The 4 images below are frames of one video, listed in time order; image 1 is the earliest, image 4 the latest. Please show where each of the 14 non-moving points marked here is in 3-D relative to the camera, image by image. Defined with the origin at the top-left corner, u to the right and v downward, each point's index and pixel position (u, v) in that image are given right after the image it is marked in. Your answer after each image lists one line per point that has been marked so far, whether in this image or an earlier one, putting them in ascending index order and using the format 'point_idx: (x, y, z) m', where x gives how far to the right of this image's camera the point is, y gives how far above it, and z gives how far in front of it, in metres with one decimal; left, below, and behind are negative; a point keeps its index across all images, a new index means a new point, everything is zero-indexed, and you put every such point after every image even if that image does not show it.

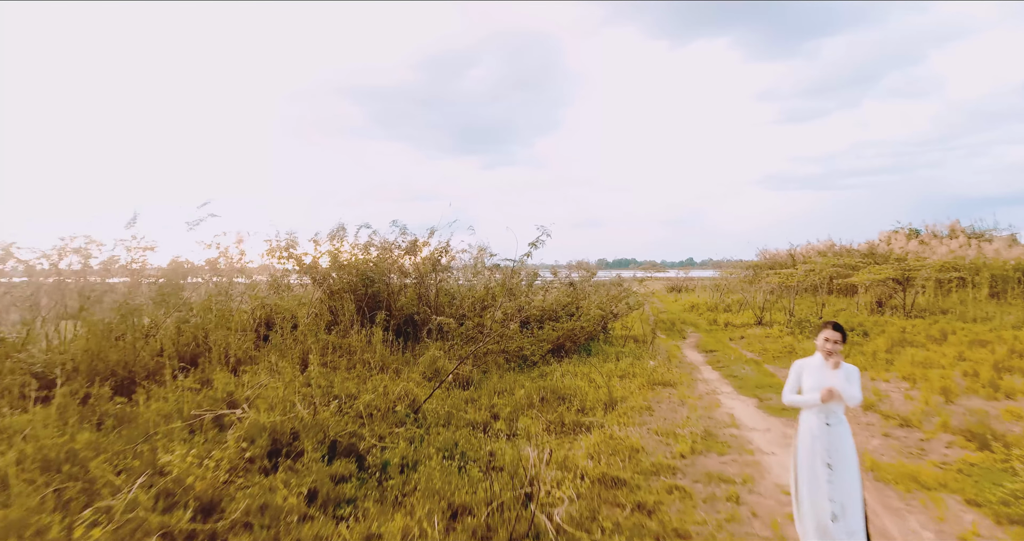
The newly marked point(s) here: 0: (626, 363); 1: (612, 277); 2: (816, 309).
0: (+1.3, -1.1, +5.0) m
1: (+2.5, -1.1, +9.9) m
2: (+6.5, -0.9, +9.1) m
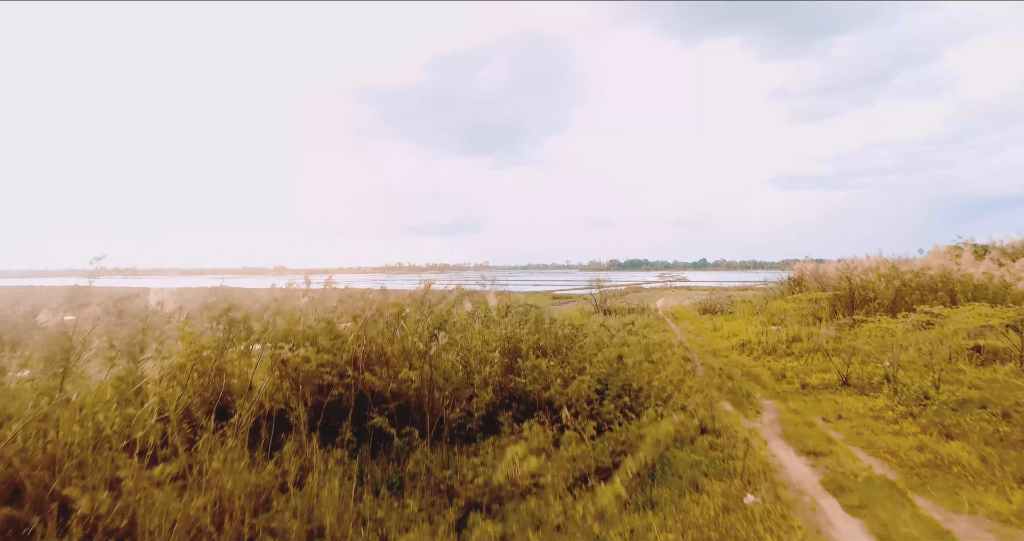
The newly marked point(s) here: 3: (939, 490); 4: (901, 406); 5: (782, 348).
0: (+1.6, -1.8, +3.3) m
1: (+2.8, -1.8, +8.2) m
2: (+6.8, -1.6, +7.3) m
3: (+3.6, -1.9, +3.6) m
4: (+4.9, -1.7, +5.4) m
5: (+5.8, -1.7, +9.1) m
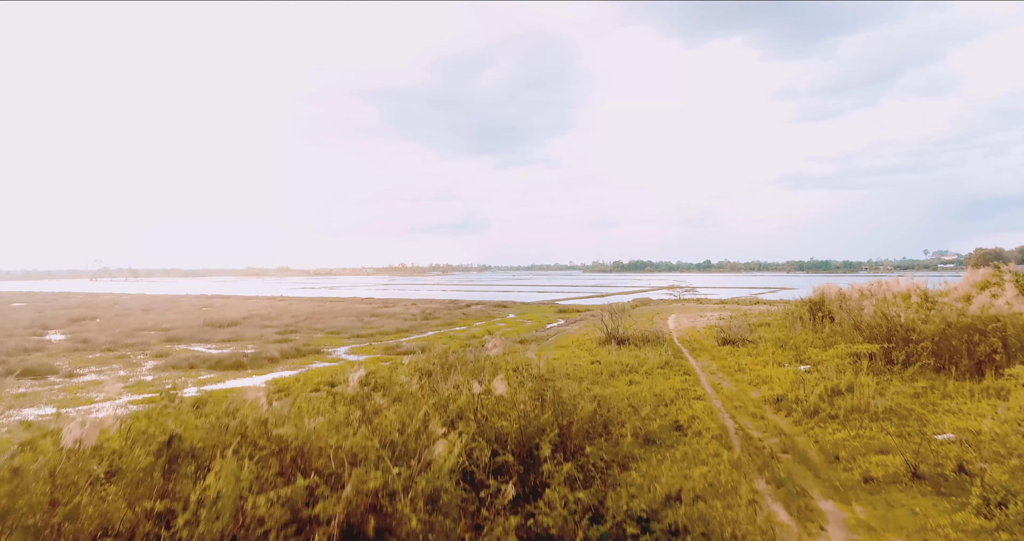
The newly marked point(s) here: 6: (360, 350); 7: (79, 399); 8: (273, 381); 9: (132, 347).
0: (+1.7, -2.8, +2.3) m
1: (+3.0, -2.8, +7.3) m
2: (+7.0, -2.6, +6.3) m
3: (+3.8, -2.8, +2.6) m
4: (+5.1, -2.7, +4.4) m
5: (+6.0, -2.7, +8.2) m
6: (-6.7, -3.5, +18.6) m
7: (-12.4, -3.7, +12.2) m
8: (-7.6, -3.5, +13.5) m
9: (-17.6, -3.6, +19.7) m
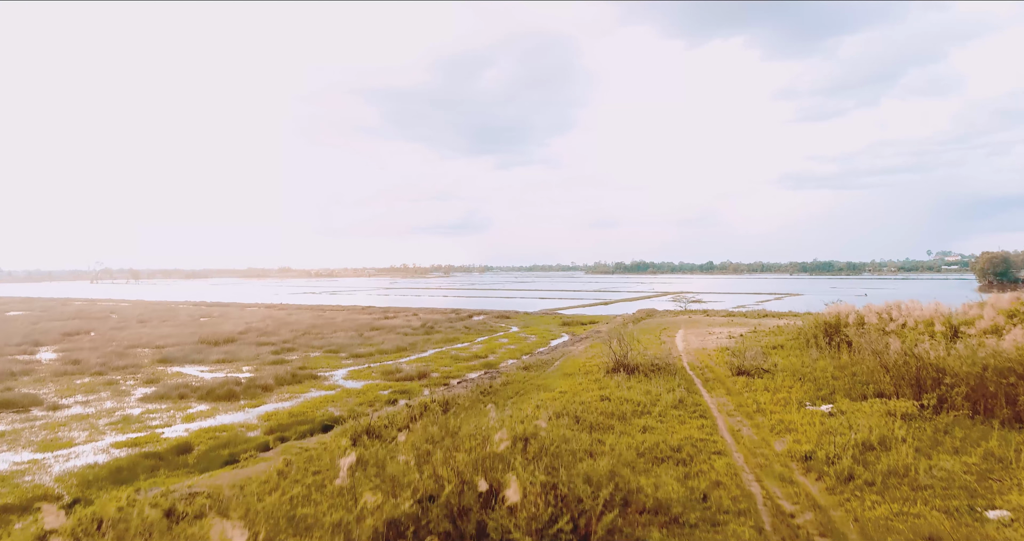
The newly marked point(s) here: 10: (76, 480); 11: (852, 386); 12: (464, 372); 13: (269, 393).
0: (+1.8, -3.7, +1.7) m
1: (+3.1, -3.7, +6.6) m
2: (+7.1, -3.5, +5.6) m
3: (+3.9, -3.7, +2.0) m
4: (+5.2, -3.6, +3.8) m
5: (+6.1, -3.6, +7.5) m
6: (-6.5, -4.4, +18.0) m
7: (-12.3, -4.6, +11.5) m
8: (-7.5, -4.4, +12.9) m
9: (-17.5, -4.5, +19.1) m
10: (-9.3, -4.5, +9.0) m
11: (+9.5, -3.2, +12.0) m
12: (-2.0, -4.3, +18.1) m
13: (-8.9, -4.5, +15.5) m
